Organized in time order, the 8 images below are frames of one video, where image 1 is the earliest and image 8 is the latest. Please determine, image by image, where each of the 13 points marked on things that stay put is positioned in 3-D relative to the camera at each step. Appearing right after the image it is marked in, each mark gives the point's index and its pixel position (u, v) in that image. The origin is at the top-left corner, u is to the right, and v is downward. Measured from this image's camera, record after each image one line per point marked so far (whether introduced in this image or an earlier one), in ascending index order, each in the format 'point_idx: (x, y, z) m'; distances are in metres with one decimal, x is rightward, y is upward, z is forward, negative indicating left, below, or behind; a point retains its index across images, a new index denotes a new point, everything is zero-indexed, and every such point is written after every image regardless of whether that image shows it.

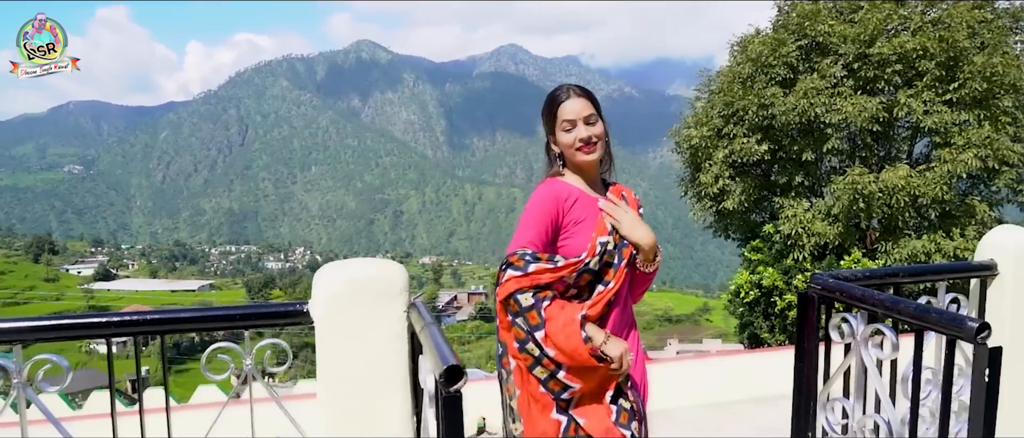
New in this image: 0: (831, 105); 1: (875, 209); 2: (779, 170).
0: (+5.5, +1.9, +11.3) m
1: (+6.0, +0.1, +10.9) m
2: (+5.1, +1.0, +12.7) m
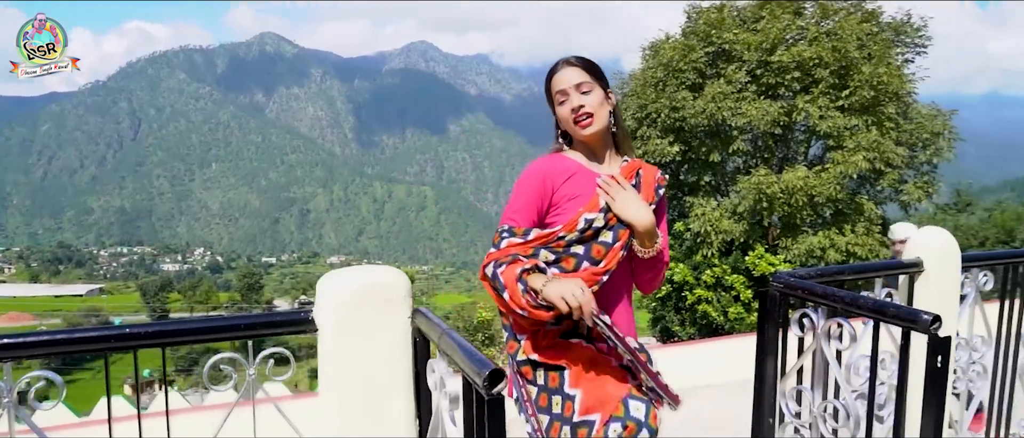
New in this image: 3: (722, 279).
0: (+4.1, +2.0, +11.9) m
1: (+4.6, +0.2, +11.6) m
2: (+3.5, +1.0, +13.2) m
3: (+4.0, -1.1, +12.4) m
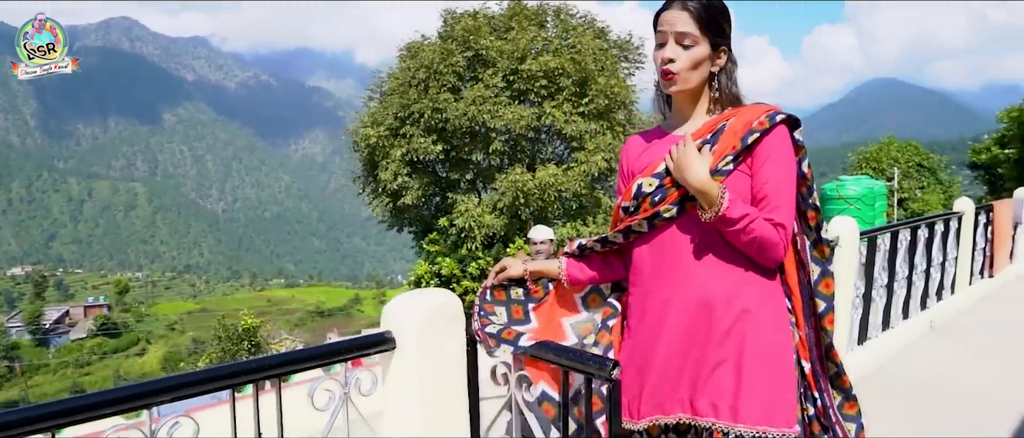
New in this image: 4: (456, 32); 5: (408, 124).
0: (-0.4, +2.1, +12.8) m
1: (+0.3, +0.3, +12.7) m
2: (-1.3, +1.1, +13.8) m
3: (-0.5, -1.0, +13.3) m
4: (-1.2, +3.9, +13.7) m
5: (-2.1, +2.0, +13.4) m
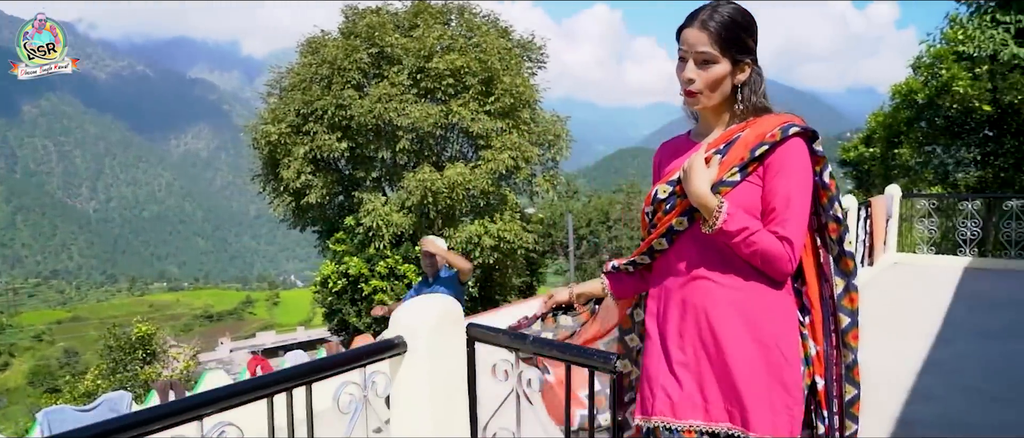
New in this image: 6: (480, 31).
0: (-2.2, +2.1, +12.7) m
1: (-1.5, +0.3, +12.7) m
2: (-3.2, +1.1, +13.5) m
3: (-2.4, -1.0, +13.1) m
4: (-3.2, +3.9, +13.5) m
5: (-4.0, +2.0, +13.0) m
6: (-0.7, +4.1, +14.2) m
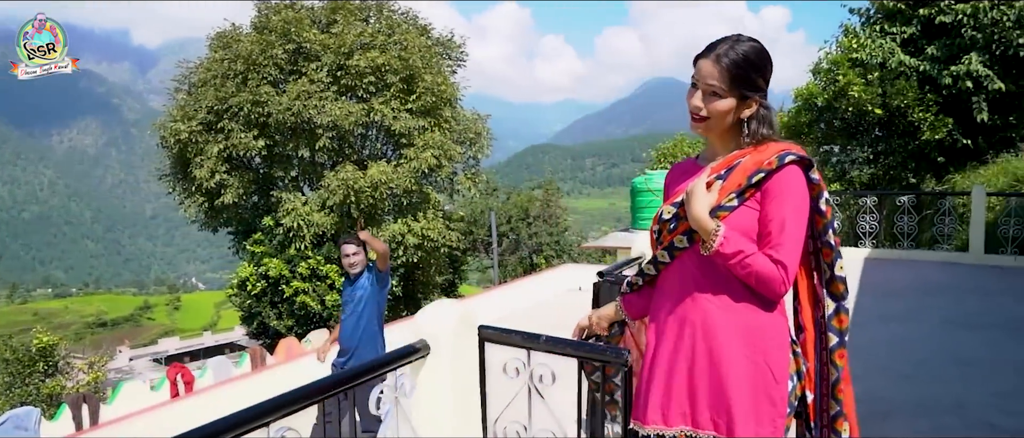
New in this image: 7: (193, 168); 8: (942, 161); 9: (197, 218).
0: (-3.6, +2.1, +12.4) m
1: (-2.9, +0.3, +12.5) m
2: (-4.8, +1.1, +13.1) m
3: (-3.8, -1.0, +12.8) m
4: (-4.7, +3.9, +13.0) m
5: (-5.5, +1.9, +12.5) m
6: (-2.4, +4.1, +14.1) m
7: (-6.3, +1.0, +12.8) m
8: (+6.1, +0.8, +9.3) m
9: (-6.7, 0.0, +13.9) m
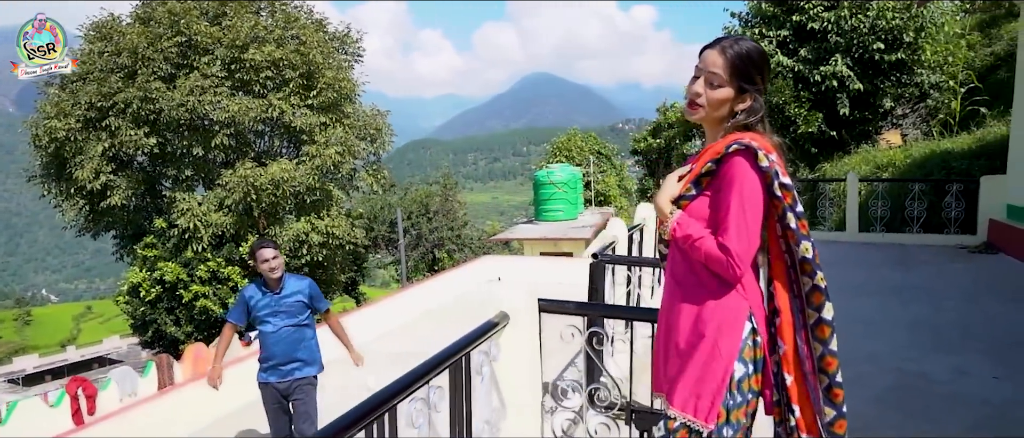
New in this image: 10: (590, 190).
0: (-5.3, +2.1, +11.8) m
1: (-4.6, +0.4, +12.1) m
2: (-6.6, +1.1, +12.3) m
3: (-5.5, -1.0, +12.3) m
4: (-6.6, +3.9, +12.2) m
5: (-7.2, +1.9, +11.6) m
6: (-4.5, +4.1, +13.7) m
7: (-8.0, +0.9, +11.8) m
8: (+4.8, +1.1, +10.4) m
9: (-8.6, -0.1, +12.8) m
10: (+2.1, +0.8, +17.4) m
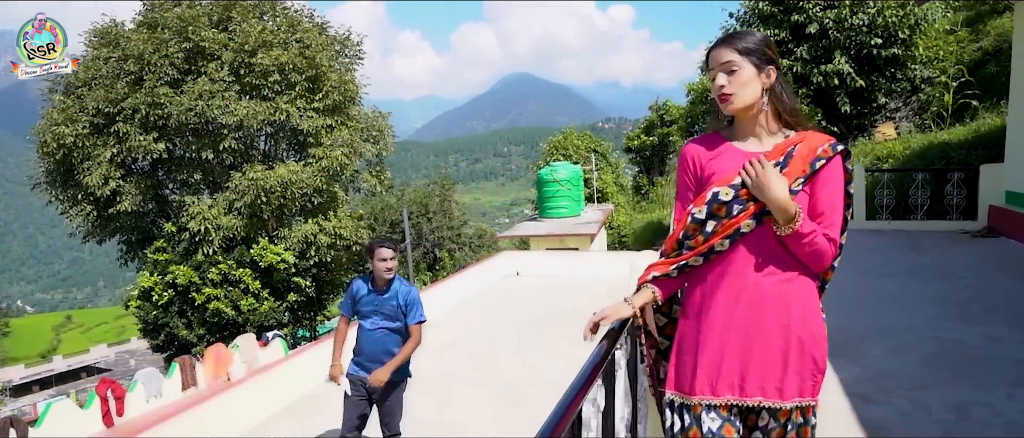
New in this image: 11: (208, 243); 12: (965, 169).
0: (-5.2, +2.0, +11.9) m
1: (-4.5, +0.3, +12.2) m
2: (-6.5, +1.0, +12.4) m
3: (-5.4, -1.1, +12.4) m
4: (-6.5, +3.8, +12.3) m
5: (-7.1, +1.8, +11.7) m
6: (-4.4, +4.1, +13.8) m
7: (-7.9, +0.8, +11.9) m
8: (+5.0, +1.2, +10.8) m
9: (-8.5, -0.2, +12.8) m
10: (+2.1, +0.9, +17.7) m
11: (-5.6, -0.5, +12.1) m
12: (+5.2, +0.6, +7.5) m
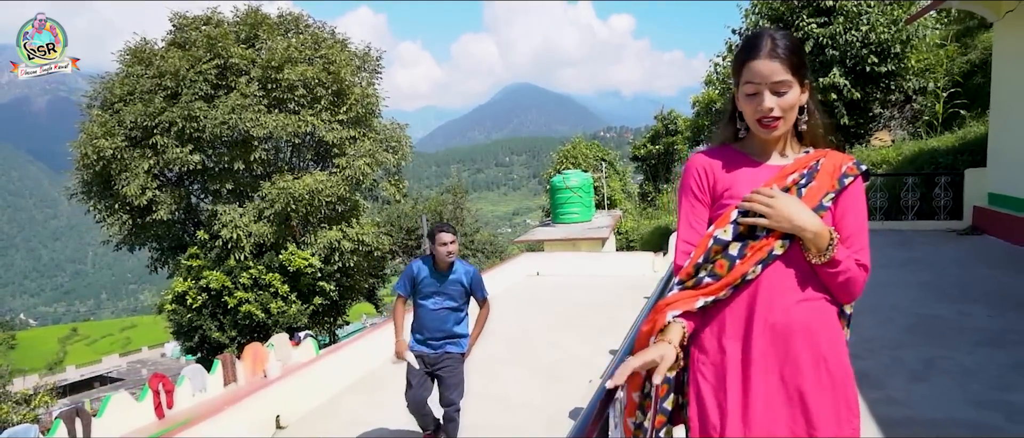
0: (-5.0, +1.9, +12.6) m
1: (-4.2, +0.2, +12.9) m
2: (-6.2, +0.8, +13.1) m
3: (-5.1, -1.2, +13.0) m
4: (-6.3, +3.7, +13.1) m
5: (-6.8, +1.6, +12.4) m
6: (-4.2, +3.9, +14.5) m
7: (-7.6, +0.7, +12.6) m
8: (+5.3, +1.2, +11.4) m
9: (-8.2, -0.4, +13.5) m
10: (+2.4, +0.7, +18.4) m
11: (-5.3, -0.6, +12.8) m
12: (+5.5, +0.6, +8.1) m
